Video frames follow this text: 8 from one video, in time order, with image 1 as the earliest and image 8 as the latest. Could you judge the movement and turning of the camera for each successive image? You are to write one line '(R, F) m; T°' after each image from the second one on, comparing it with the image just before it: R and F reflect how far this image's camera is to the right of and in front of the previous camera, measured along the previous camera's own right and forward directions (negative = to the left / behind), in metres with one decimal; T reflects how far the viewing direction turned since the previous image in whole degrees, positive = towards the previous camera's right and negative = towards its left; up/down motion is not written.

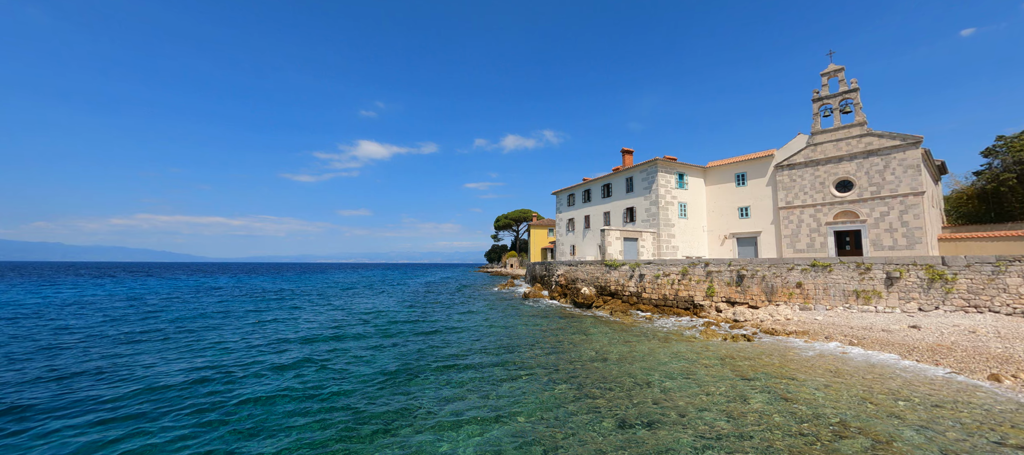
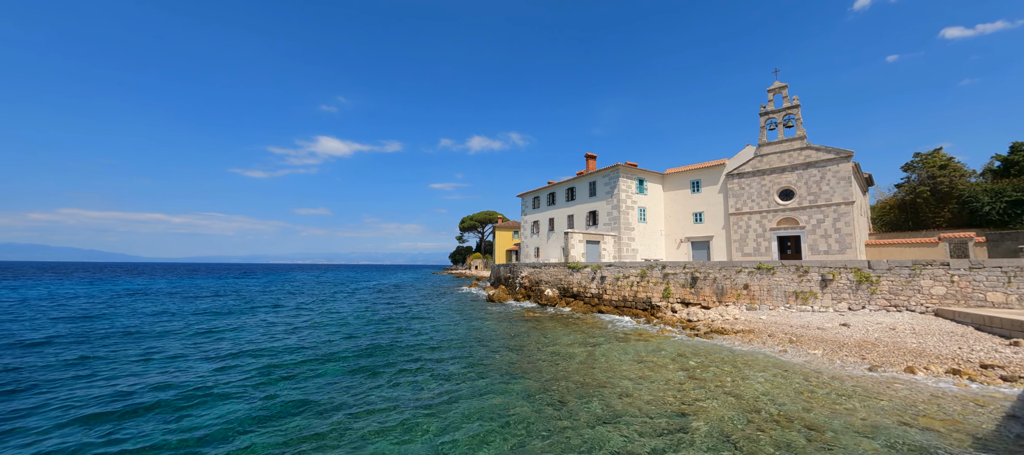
(+0.6, +0.1) m; +5°
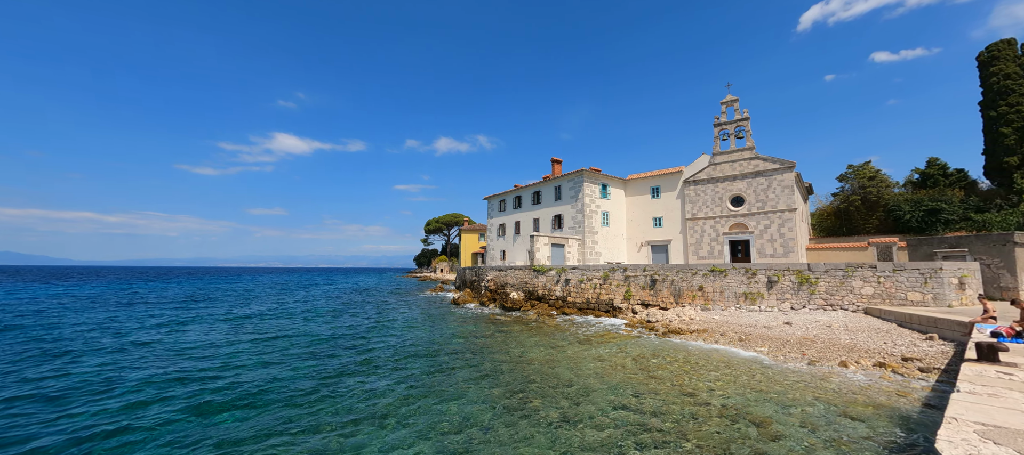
(+0.4, +0.1) m; +5°
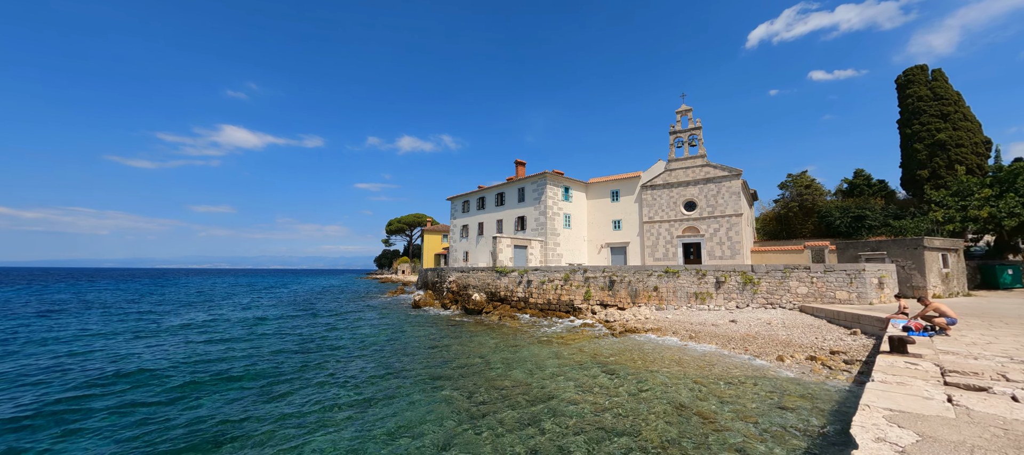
(+0.7, -0.1) m; +5°
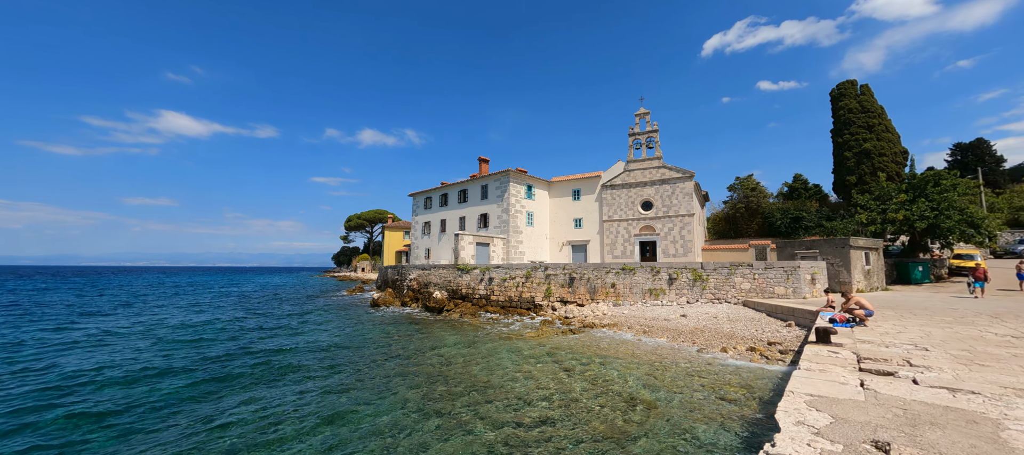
(+0.8, -0.1) m; +5°
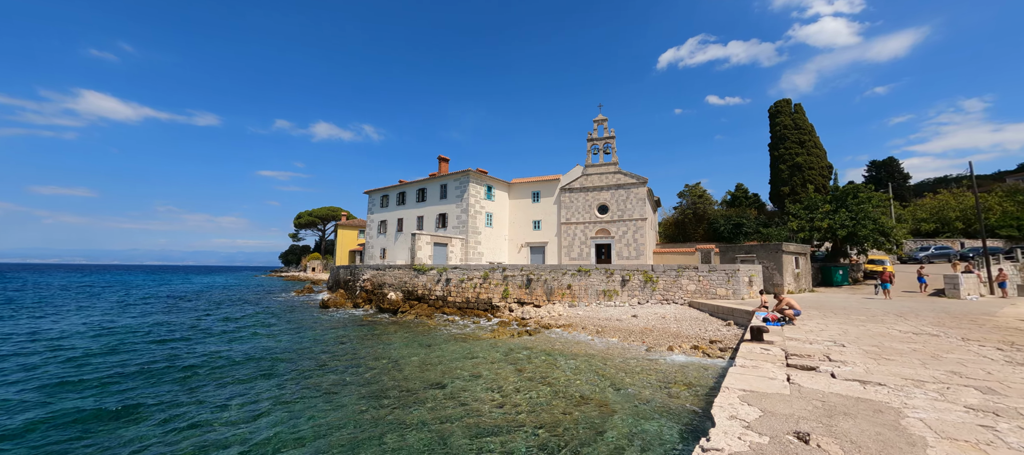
(+0.6, +0.2) m; +6°
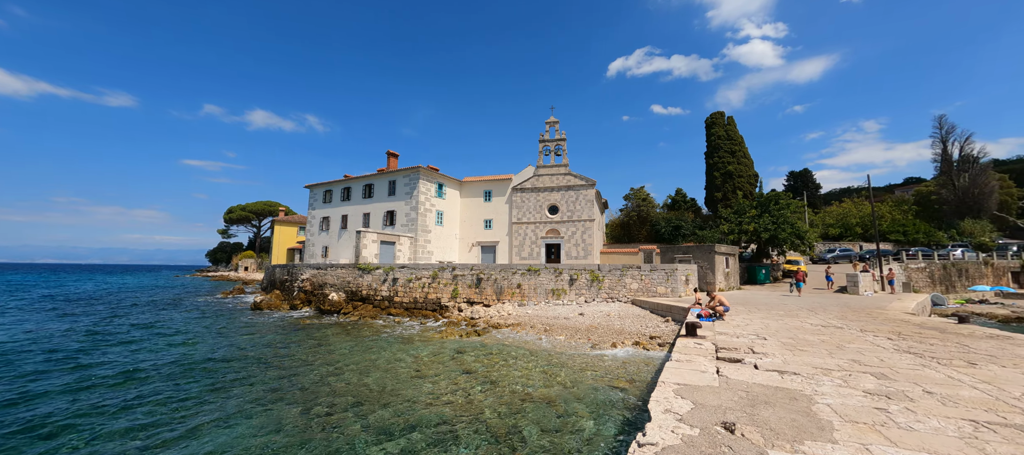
(+0.5, +0.5) m; +7°
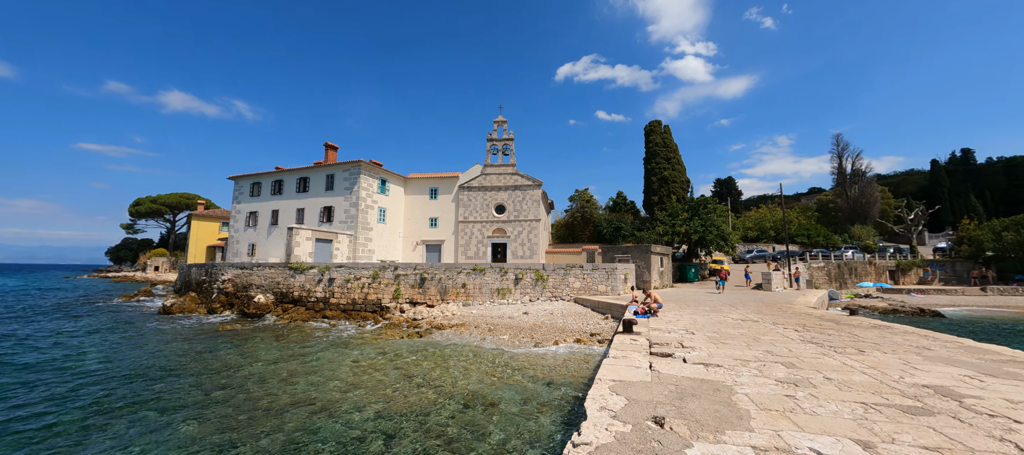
(+0.4, +0.6) m; +8°
